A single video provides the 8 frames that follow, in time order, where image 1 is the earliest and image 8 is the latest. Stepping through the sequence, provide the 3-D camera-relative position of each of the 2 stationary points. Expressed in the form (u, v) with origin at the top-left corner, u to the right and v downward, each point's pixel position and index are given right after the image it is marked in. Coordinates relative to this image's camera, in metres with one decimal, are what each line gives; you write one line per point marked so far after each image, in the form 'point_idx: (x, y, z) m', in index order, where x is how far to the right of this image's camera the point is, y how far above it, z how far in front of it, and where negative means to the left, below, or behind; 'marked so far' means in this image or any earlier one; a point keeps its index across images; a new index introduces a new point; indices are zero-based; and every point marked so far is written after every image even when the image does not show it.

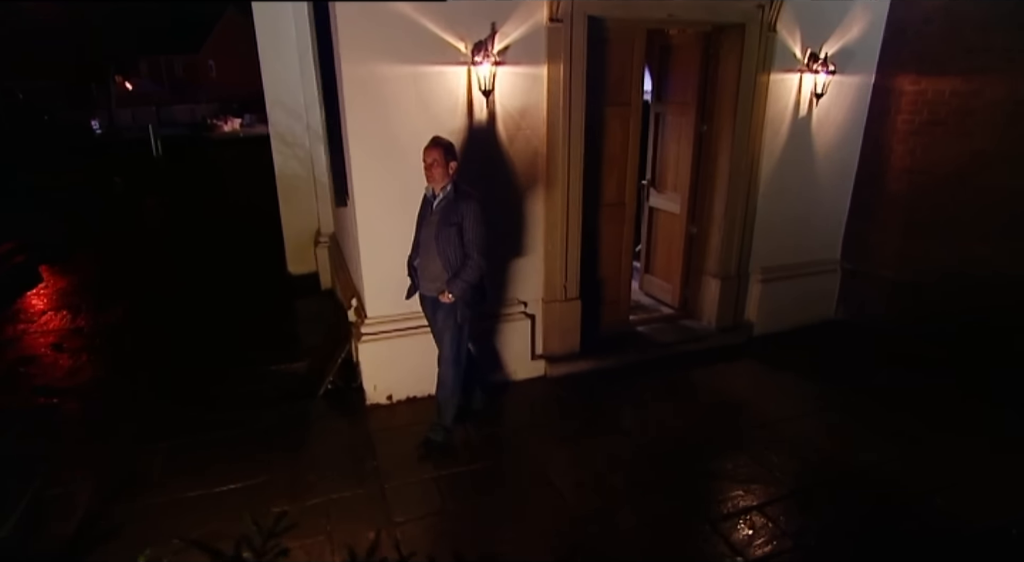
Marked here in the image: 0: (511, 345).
0: (0.0, -0.3, +4.6) m
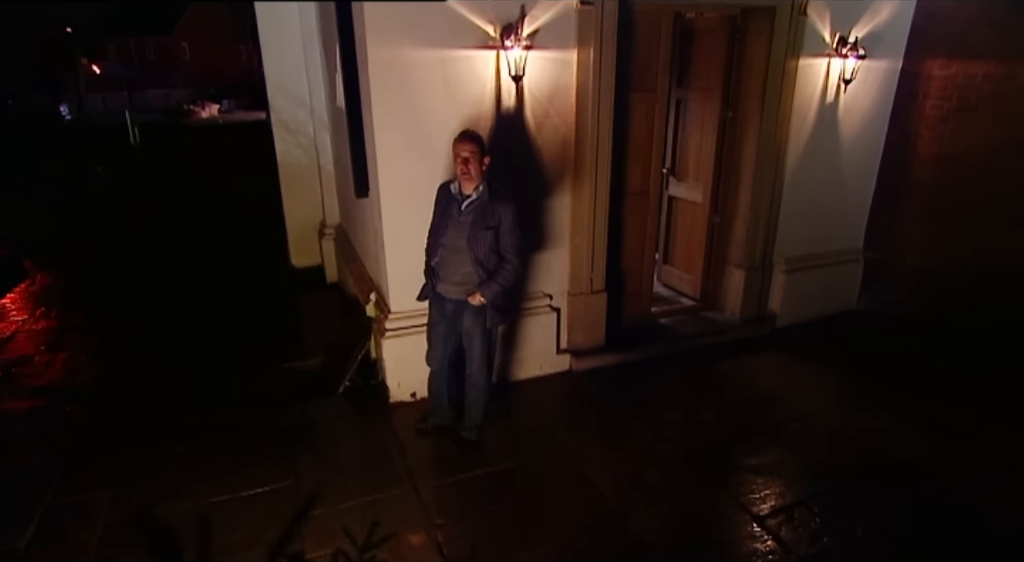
0: (+0.1, -0.2, +4.4) m
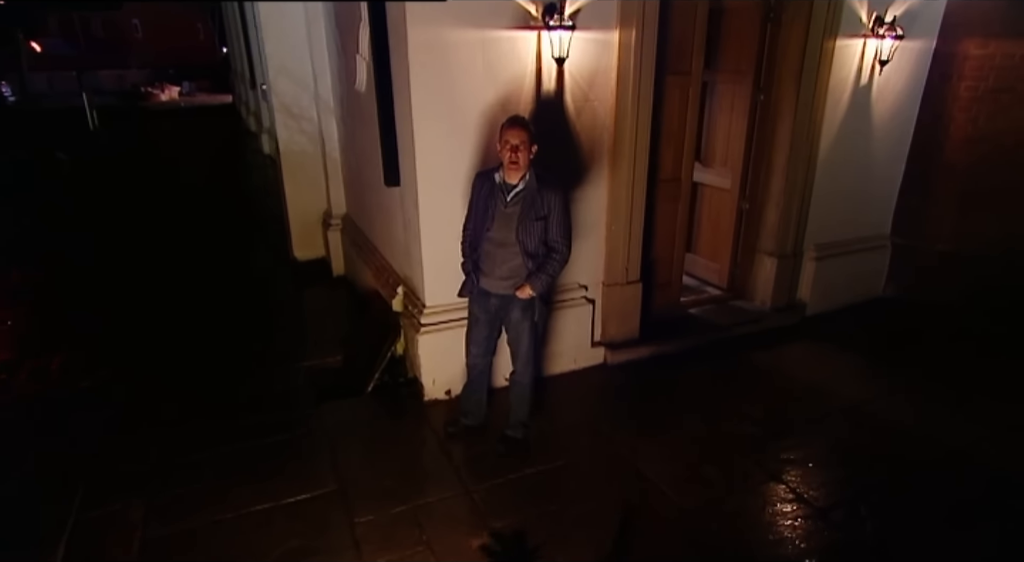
0: (+0.2, -0.2, +4.3) m
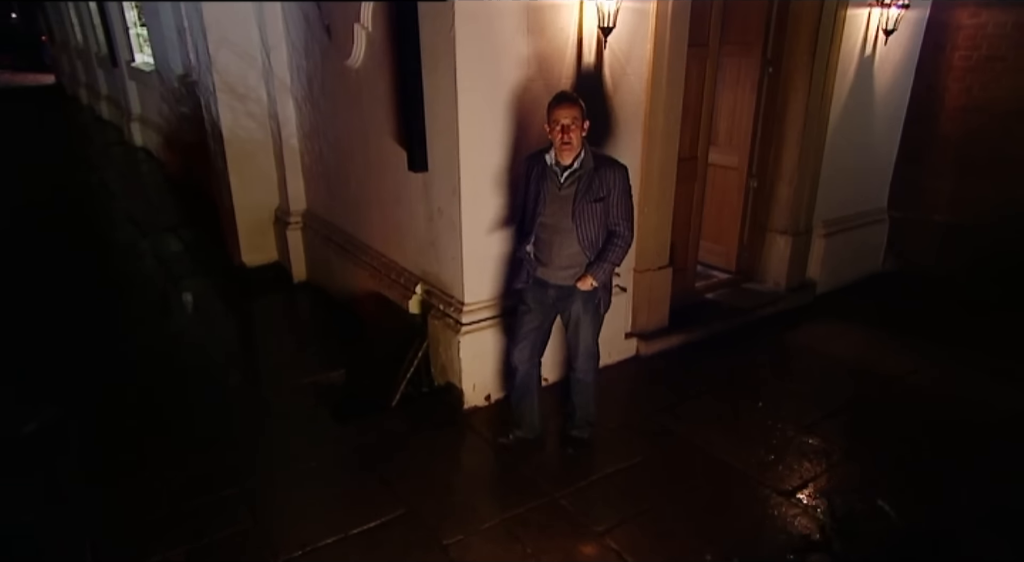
0: (+0.3, -0.2, +4.0) m
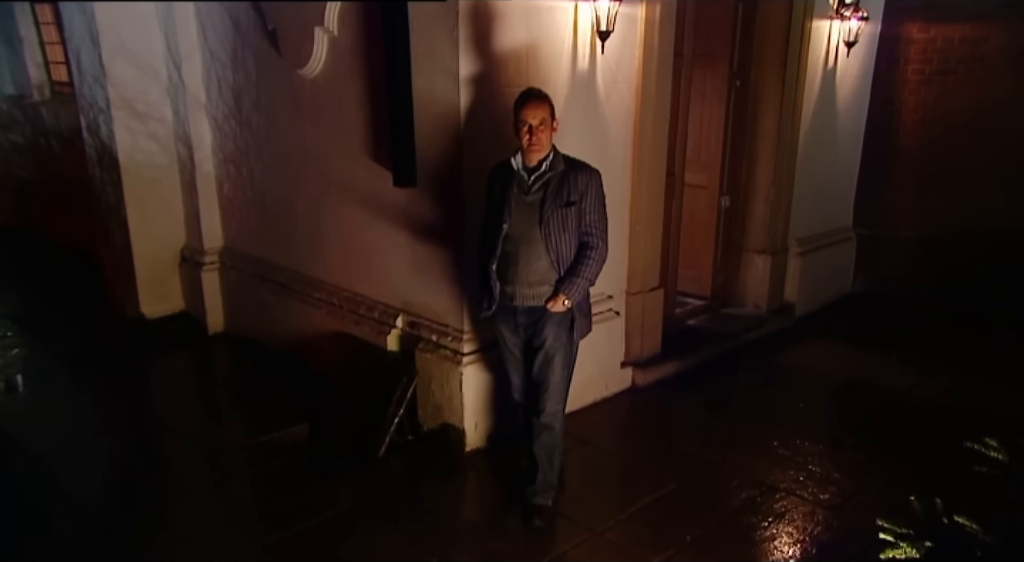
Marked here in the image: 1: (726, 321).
0: (+0.3, -0.2, +3.6) m
1: (+0.8, -0.2, +4.3) m
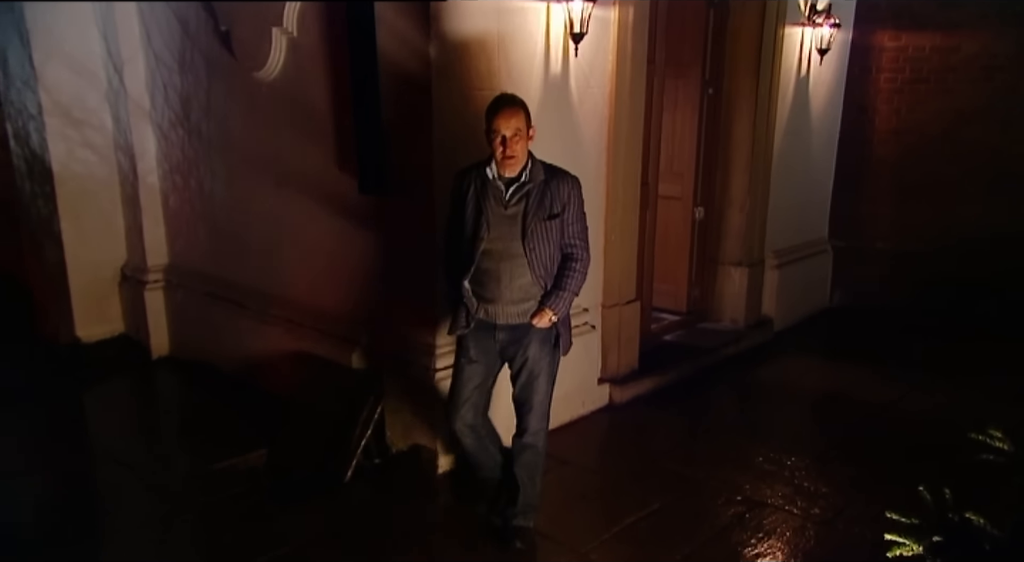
0: (+0.2, -0.3, +3.5) m
1: (+0.7, -0.2, +4.1) m
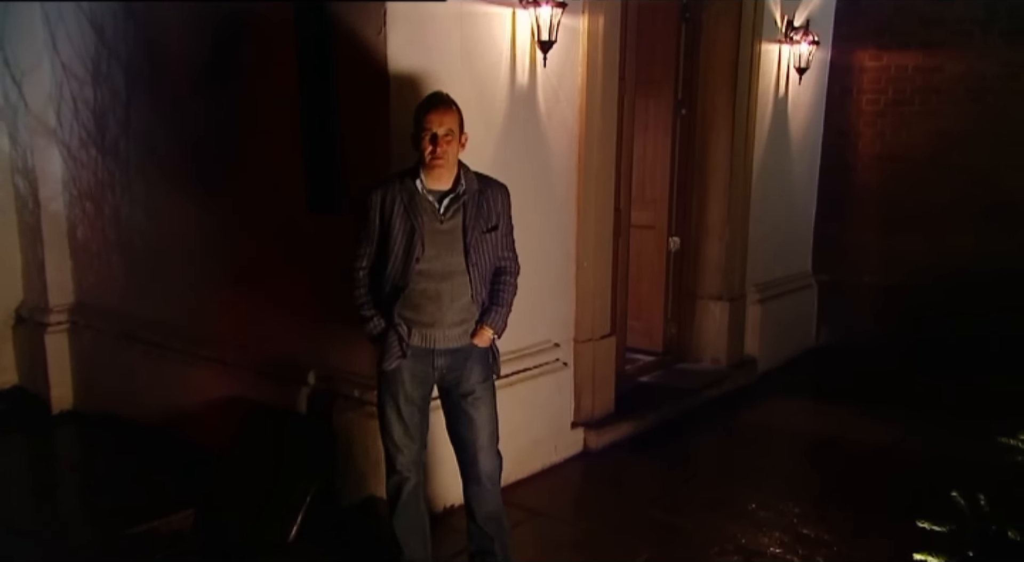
0: (+0.1, -0.4, +3.1) m
1: (+0.6, -0.3, +3.8) m
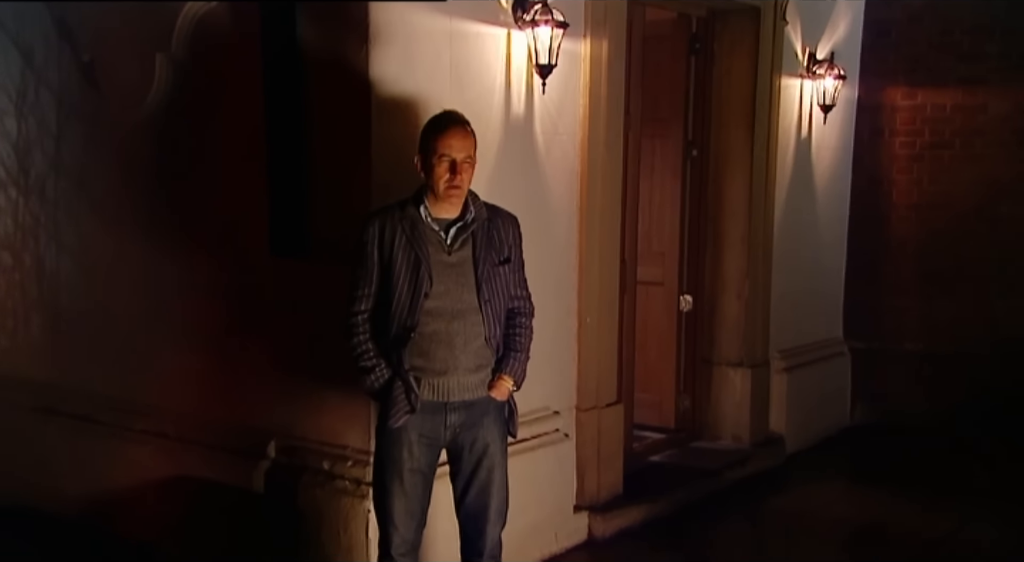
0: (+0.1, -0.5, +2.6) m
1: (+0.5, -0.5, +3.3) m
